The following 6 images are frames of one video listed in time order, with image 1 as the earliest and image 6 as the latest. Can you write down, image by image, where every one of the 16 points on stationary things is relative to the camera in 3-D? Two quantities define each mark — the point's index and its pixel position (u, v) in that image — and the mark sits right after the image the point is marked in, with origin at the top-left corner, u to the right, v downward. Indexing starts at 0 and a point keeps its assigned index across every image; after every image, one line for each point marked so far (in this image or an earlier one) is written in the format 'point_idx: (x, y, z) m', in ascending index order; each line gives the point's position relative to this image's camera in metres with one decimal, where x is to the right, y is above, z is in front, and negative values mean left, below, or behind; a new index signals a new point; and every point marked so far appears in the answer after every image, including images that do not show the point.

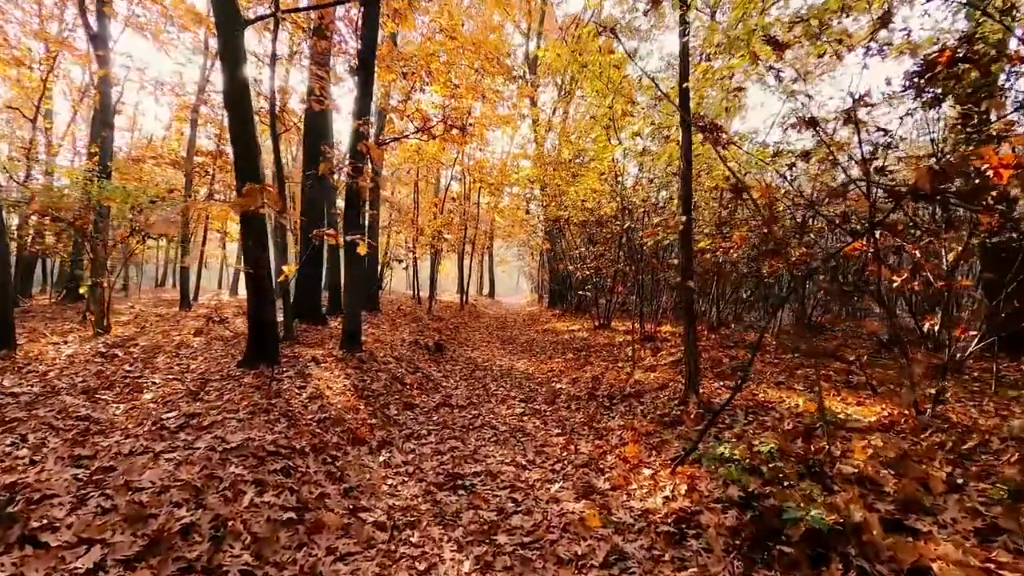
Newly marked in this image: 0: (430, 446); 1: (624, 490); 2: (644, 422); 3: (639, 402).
0: (-1.0, -2.0, +6.4) m
1: (+1.1, -1.9, +4.9) m
2: (+1.7, -1.7, +6.7) m
3: (+1.9, -1.7, +7.7) m
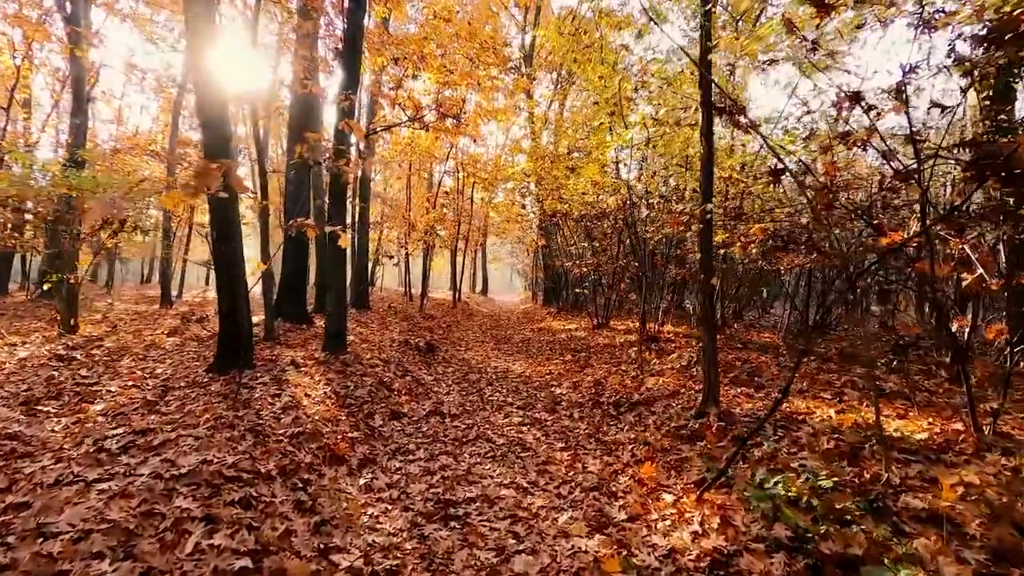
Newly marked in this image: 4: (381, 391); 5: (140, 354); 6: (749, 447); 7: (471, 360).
0: (-1.0, -1.9, +5.7) m
1: (+1.1, -1.9, +4.2) m
2: (+1.7, -1.7, +6.0) m
3: (+1.9, -1.7, +7.0) m
4: (-2.1, -1.6, +8.1) m
5: (-6.8, -1.2, +9.4) m
6: (+2.3, -1.6, +5.1) m
7: (-1.0, -1.8, +12.6) m
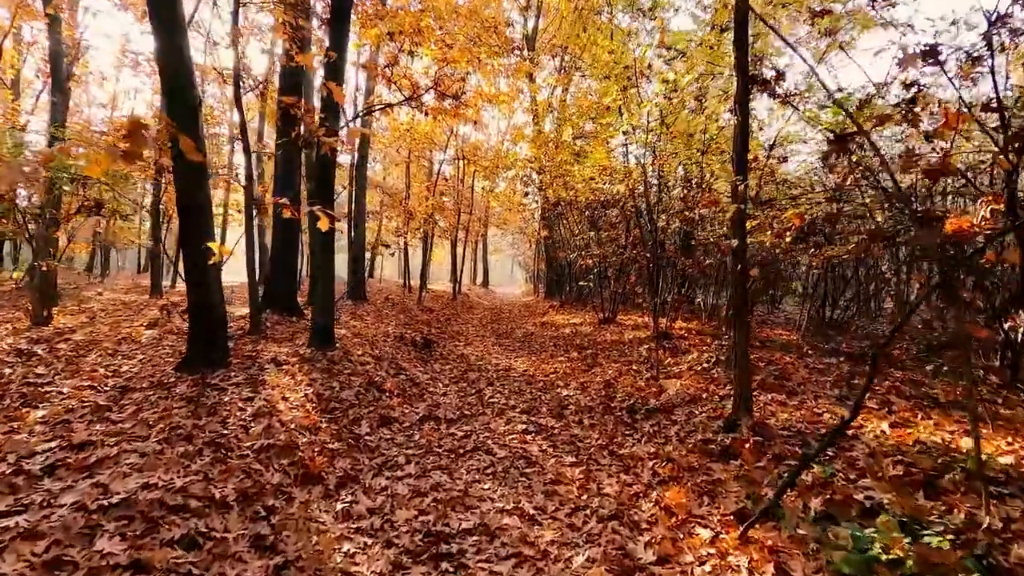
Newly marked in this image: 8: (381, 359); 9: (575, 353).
0: (-1.0, -1.9, +4.9) m
1: (+1.1, -1.9, +3.4) m
2: (+1.7, -1.7, +5.2) m
3: (+1.9, -1.6, +6.2) m
4: (-2.0, -1.5, +7.4) m
5: (-6.8, -1.0, +8.7) m
6: (+2.4, -1.5, +4.3) m
7: (-1.0, -1.6, +11.8) m
8: (-2.4, -1.3, +9.4) m
9: (+1.4, -1.5, +11.8) m
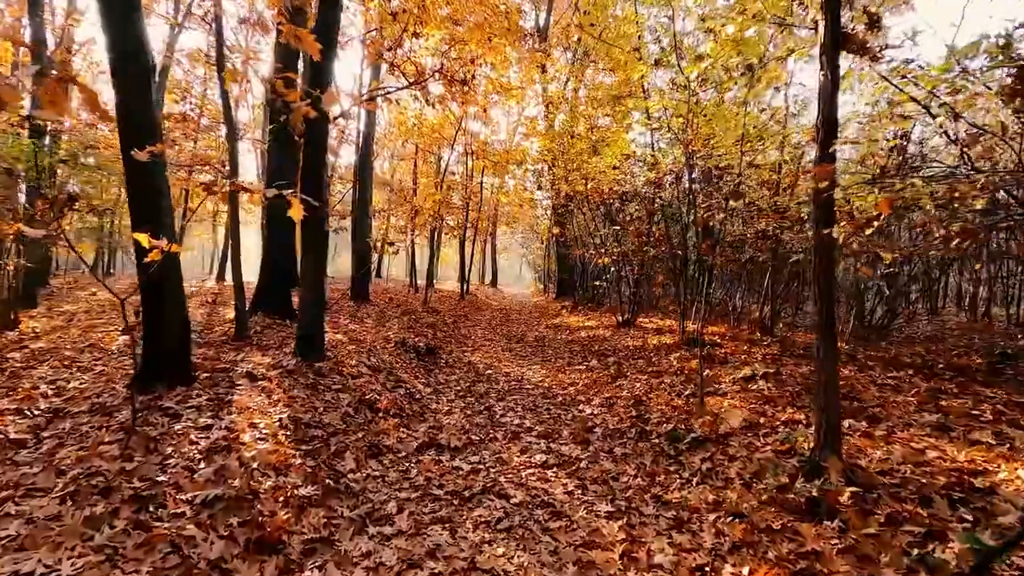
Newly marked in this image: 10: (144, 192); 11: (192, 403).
0: (-0.9, -1.9, +3.8) m
1: (+1.2, -1.9, +2.3) m
2: (+1.9, -1.7, +4.0) m
3: (+2.1, -1.6, +5.0) m
4: (-1.8, -1.5, +6.2) m
5: (-6.6, -1.0, +7.6) m
6: (+2.5, -1.6, +3.1) m
7: (-0.7, -1.6, +10.7) m
8: (-2.2, -1.3, +8.3) m
9: (+1.7, -1.5, +10.6) m
10: (-3.8, +1.0, +5.3) m
11: (-3.3, -1.2, +5.3) m
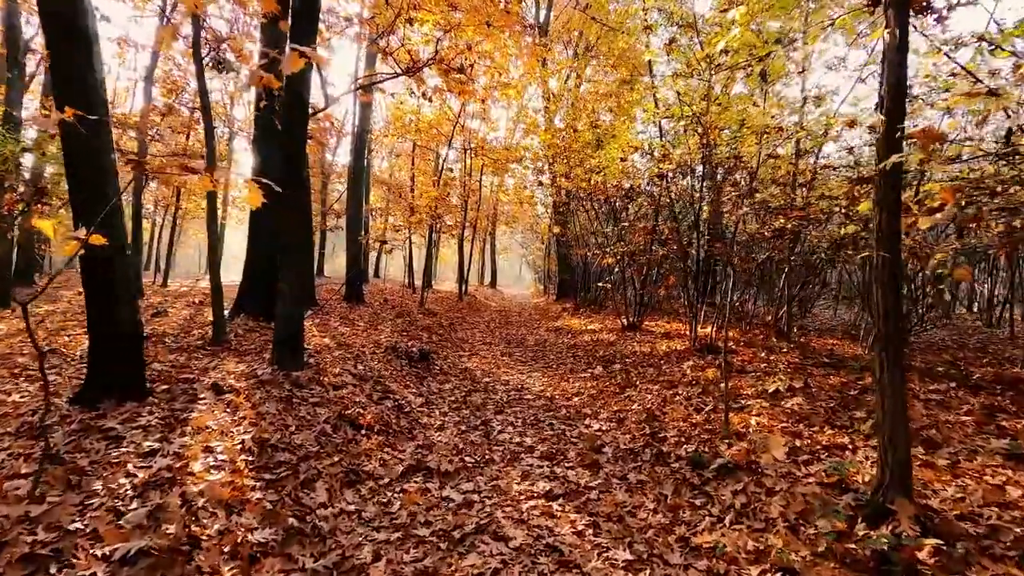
0: (-0.9, -1.9, +3.0) m
1: (+1.2, -1.9, +1.5) m
2: (+1.9, -1.7, +3.3) m
3: (+2.1, -1.6, +4.3) m
4: (-1.8, -1.5, +5.5) m
5: (-6.6, -1.0, +6.9) m
6: (+2.5, -1.6, +2.4) m
7: (-0.7, -1.6, +10.0) m
8: (-2.2, -1.3, +7.6) m
9: (+1.7, -1.5, +9.9) m
10: (-3.8, +1.0, +4.6) m
11: (-3.3, -1.2, +4.6) m
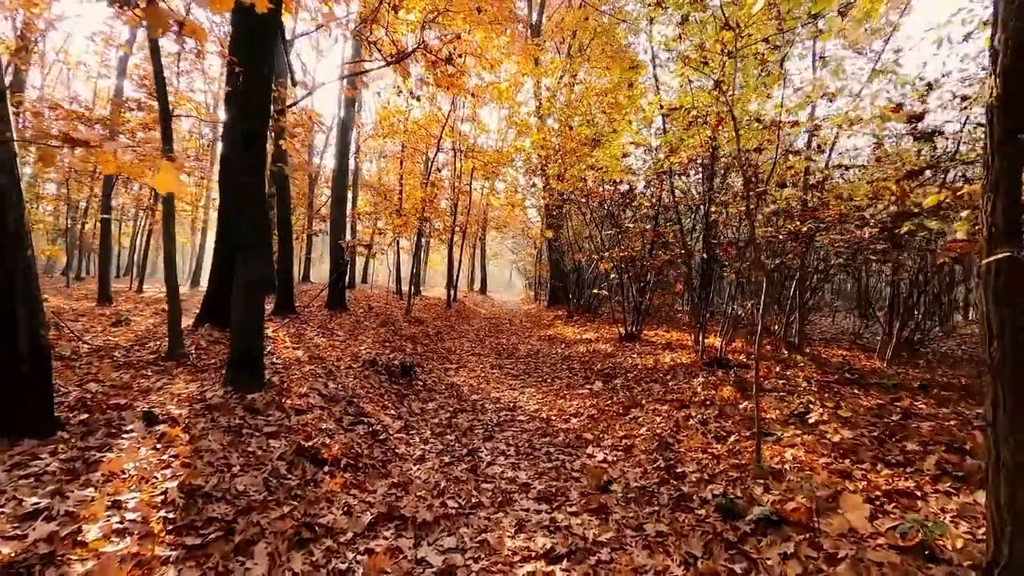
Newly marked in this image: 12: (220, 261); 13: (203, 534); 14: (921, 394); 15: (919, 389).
0: (-0.9, -1.9, +2.1) m
1: (+1.2, -2.0, +0.7) m
2: (+1.9, -1.8, +2.4) m
3: (+2.0, -1.7, +3.4) m
4: (-1.9, -1.6, +4.6) m
5: (-6.7, -1.1, +5.9) m
6: (+2.5, -1.6, +1.5) m
7: (-0.9, -1.8, +9.0) m
8: (-2.3, -1.5, +6.6) m
9: (+1.5, -1.7, +9.0) m
10: (-3.9, +0.9, +3.6) m
11: (-3.4, -1.3, +3.6) m
12: (-5.3, +0.4, +9.3) m
13: (-2.0, -1.6, +3.4) m
14: (+5.2, -1.3, +6.5) m
15: (+5.4, -1.3, +6.9) m
